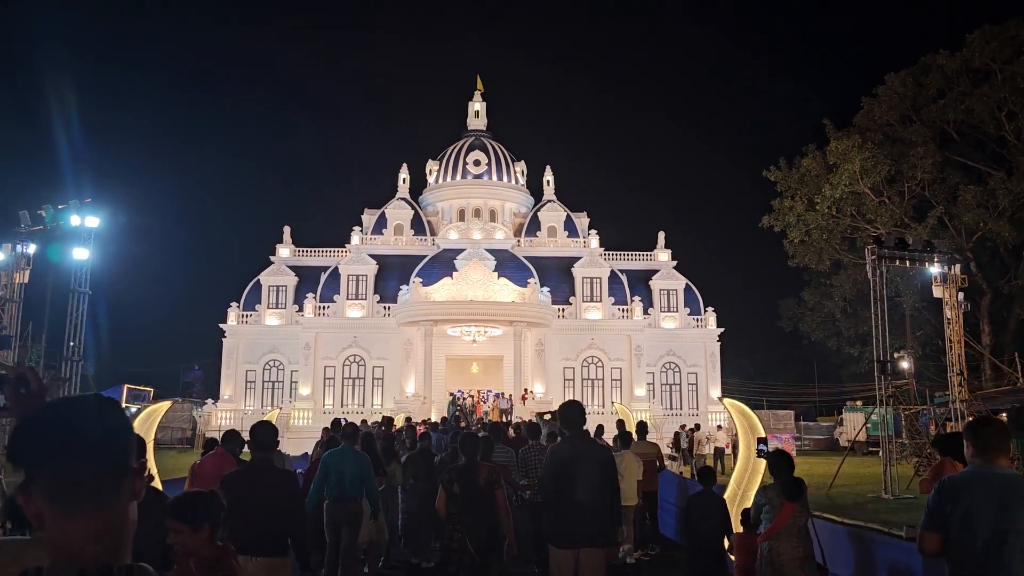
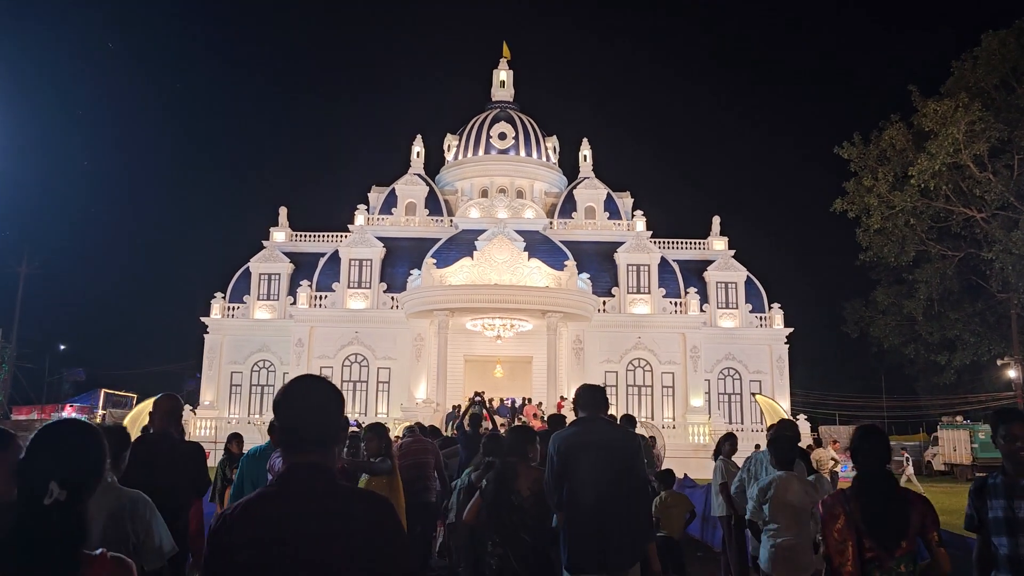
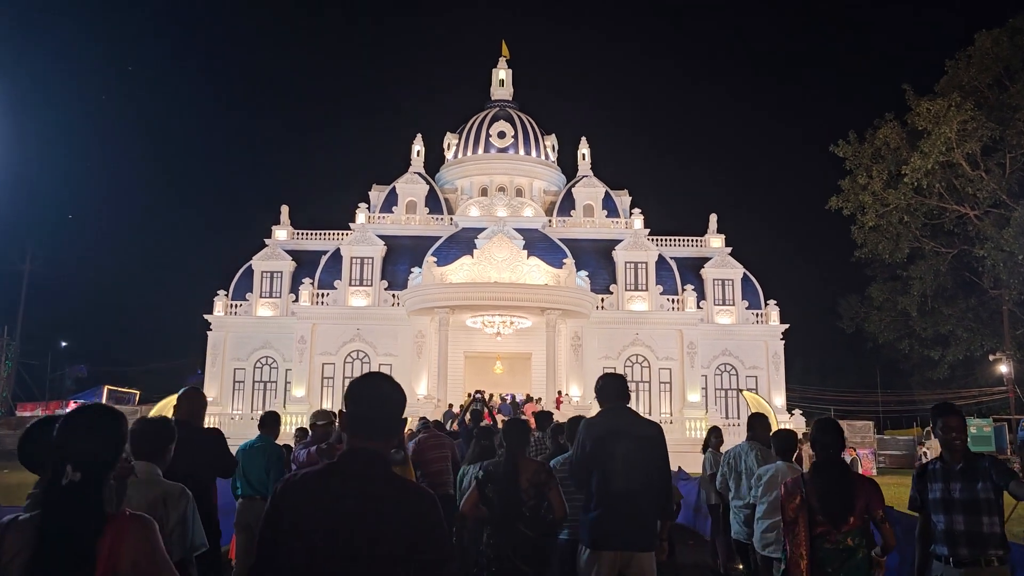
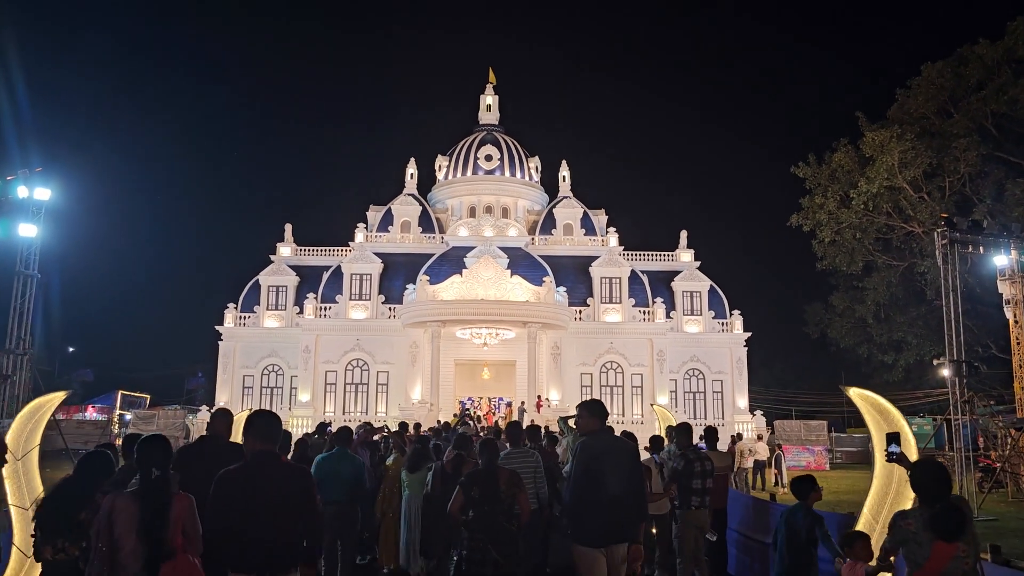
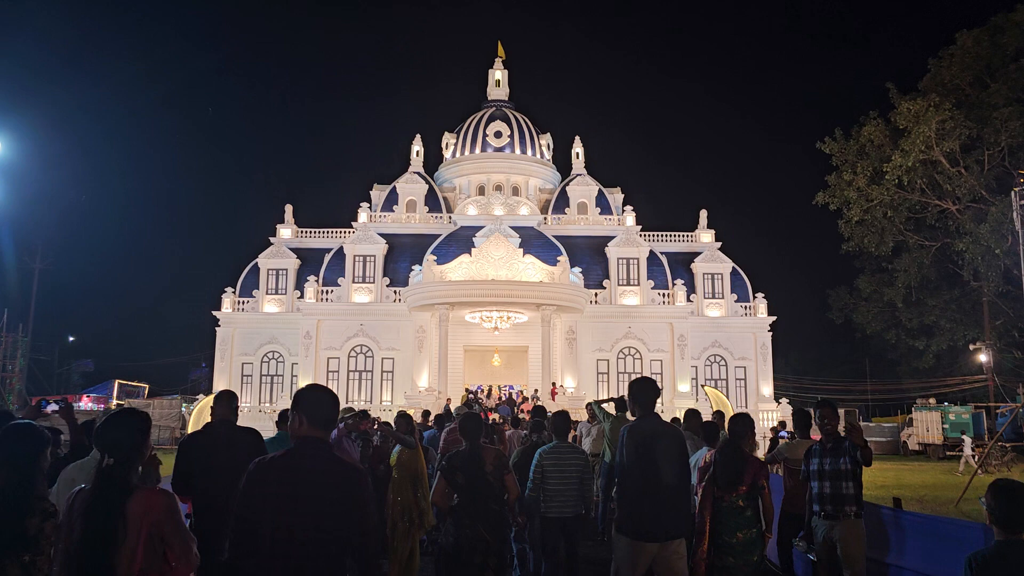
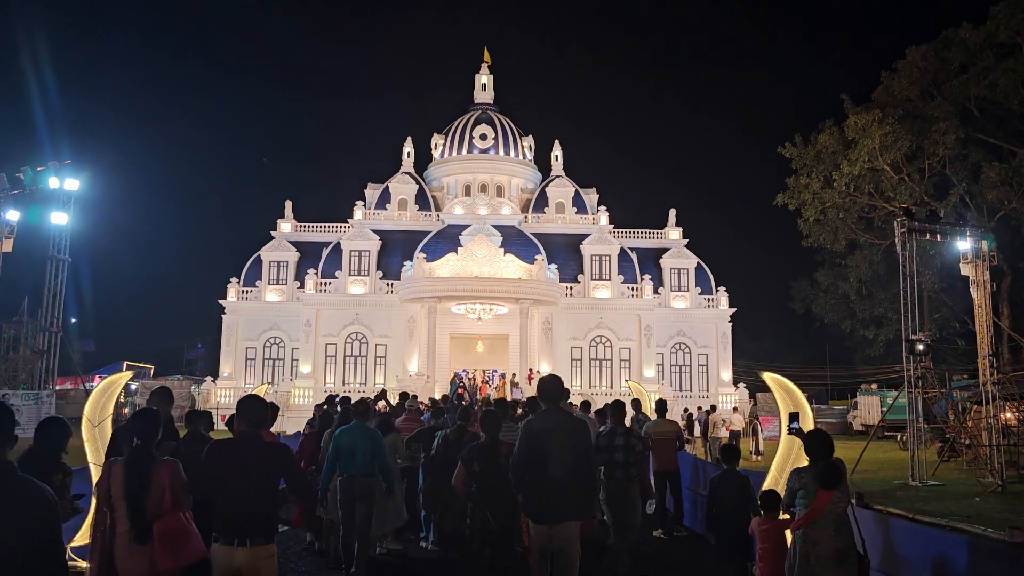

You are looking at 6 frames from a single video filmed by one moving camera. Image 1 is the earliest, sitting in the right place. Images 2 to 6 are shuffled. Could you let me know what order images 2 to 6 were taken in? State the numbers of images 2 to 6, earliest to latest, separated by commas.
6, 4, 5, 3, 2
